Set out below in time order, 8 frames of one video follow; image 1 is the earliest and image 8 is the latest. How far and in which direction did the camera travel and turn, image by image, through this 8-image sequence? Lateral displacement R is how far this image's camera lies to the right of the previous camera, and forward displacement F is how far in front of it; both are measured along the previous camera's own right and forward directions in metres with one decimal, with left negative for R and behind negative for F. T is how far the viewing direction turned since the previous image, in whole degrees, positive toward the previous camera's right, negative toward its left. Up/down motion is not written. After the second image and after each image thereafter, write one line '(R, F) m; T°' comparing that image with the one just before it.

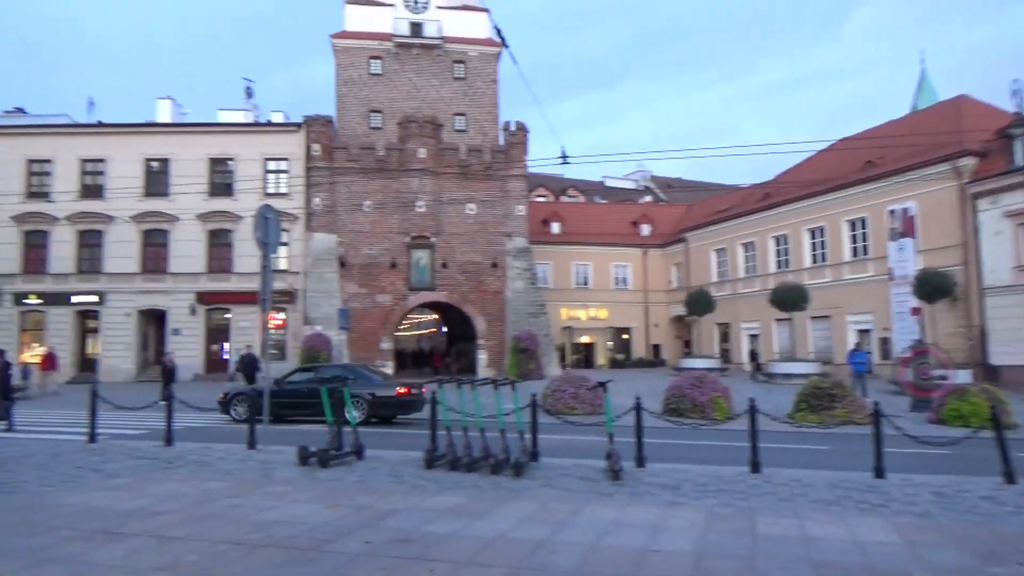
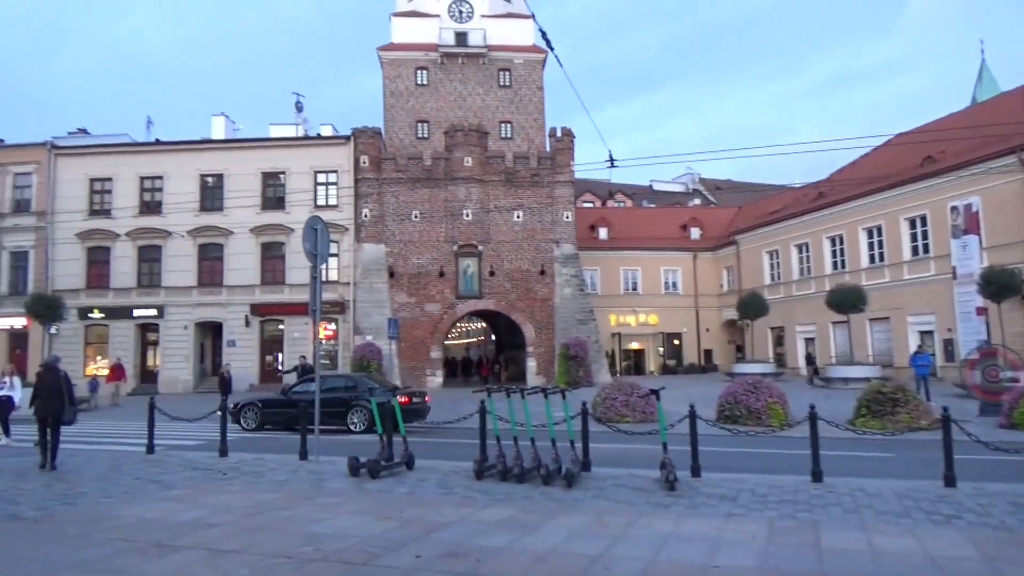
(0.0, +0.1) m; -4°
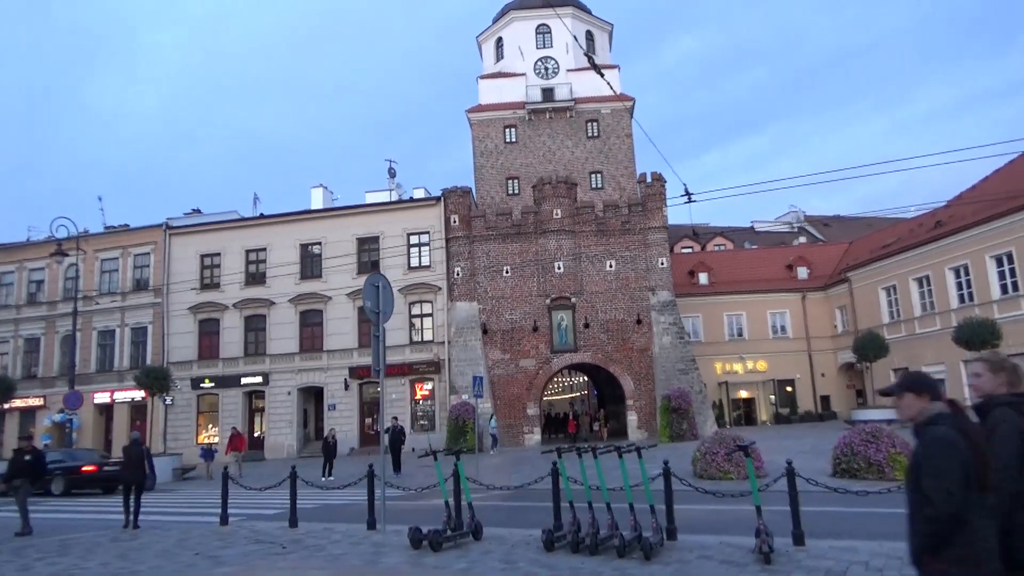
(+0.5, +0.7) m; -8°
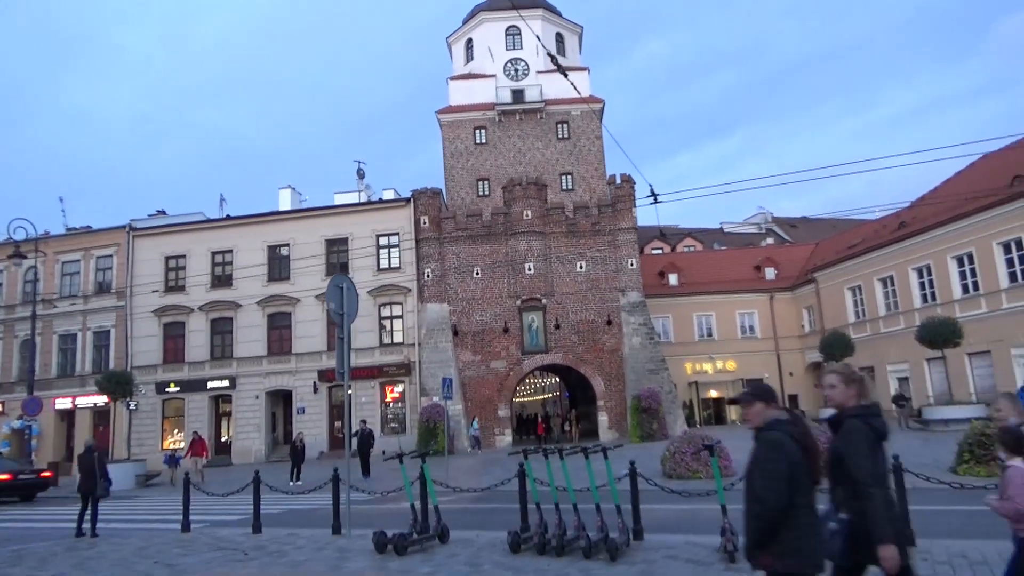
(+0.1, +0.1) m; +2°
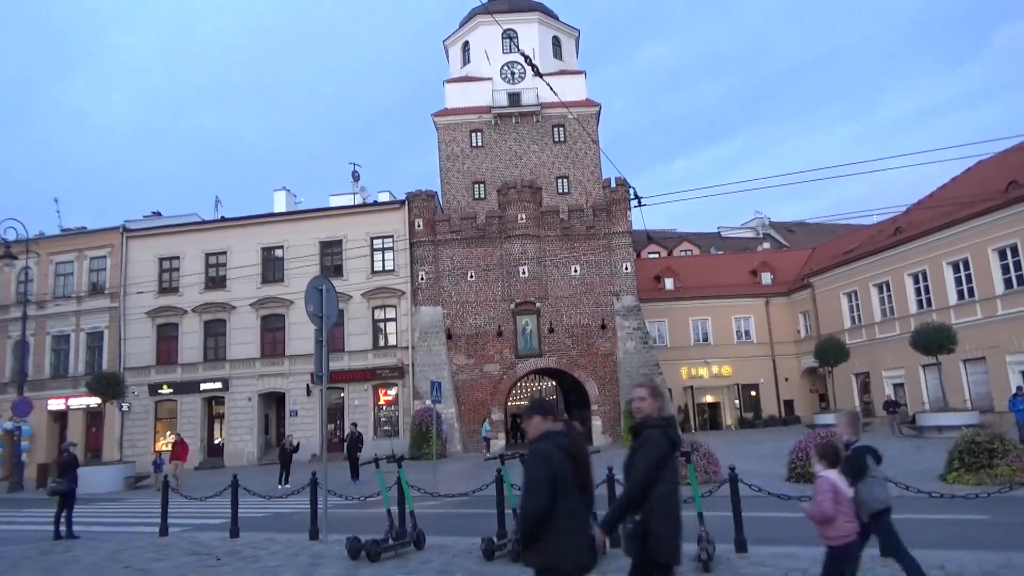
(+0.2, +0.1) m; 0°
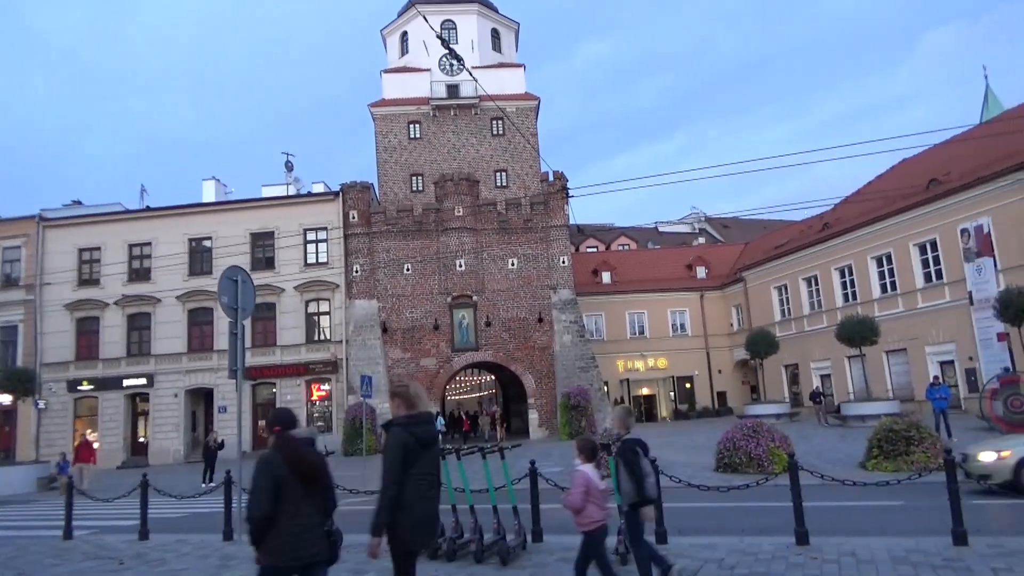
(+0.2, +0.2) m; +4°
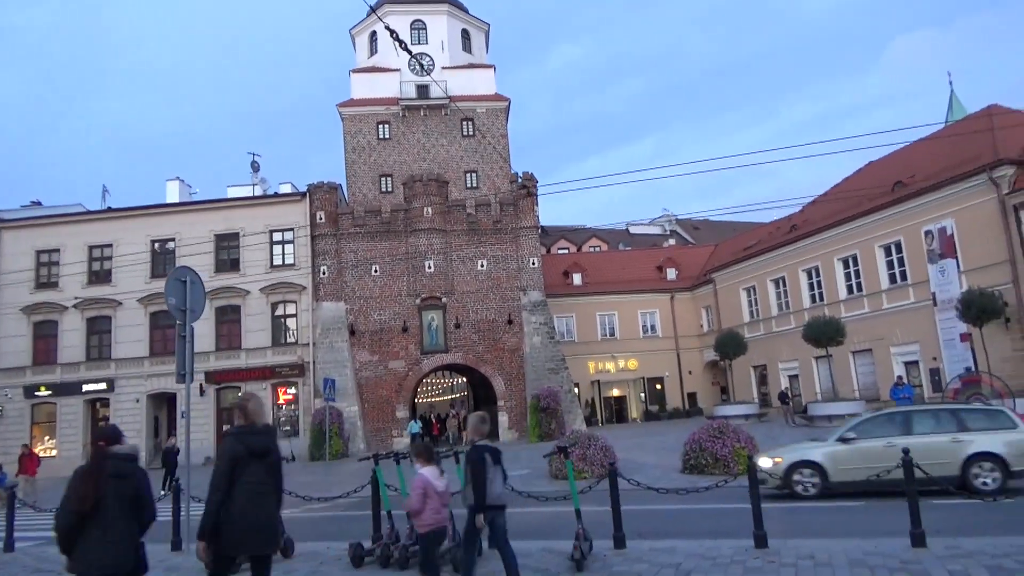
(+0.2, +0.2) m; +2°
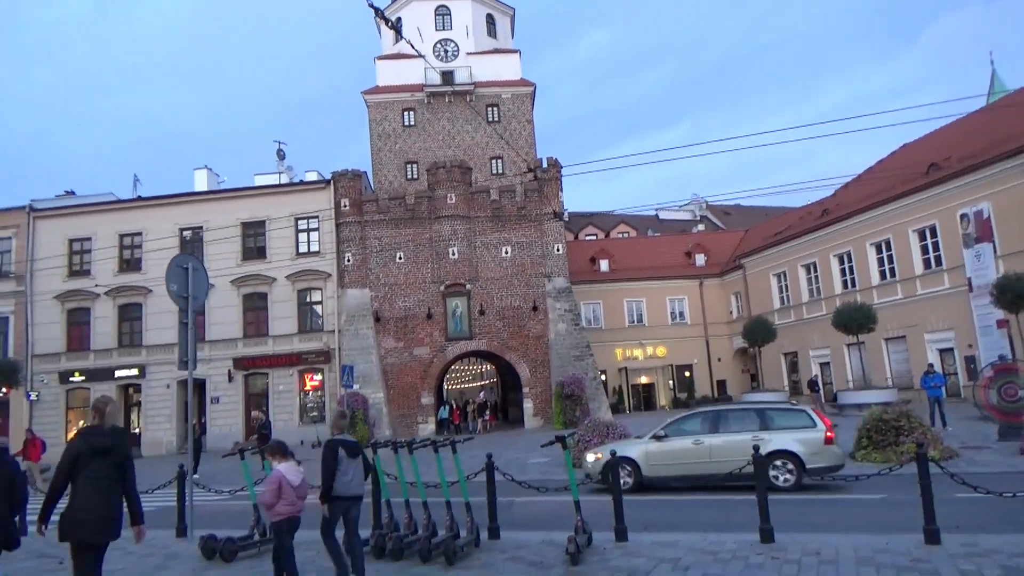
(+0.3, +0.2) m; -2°
